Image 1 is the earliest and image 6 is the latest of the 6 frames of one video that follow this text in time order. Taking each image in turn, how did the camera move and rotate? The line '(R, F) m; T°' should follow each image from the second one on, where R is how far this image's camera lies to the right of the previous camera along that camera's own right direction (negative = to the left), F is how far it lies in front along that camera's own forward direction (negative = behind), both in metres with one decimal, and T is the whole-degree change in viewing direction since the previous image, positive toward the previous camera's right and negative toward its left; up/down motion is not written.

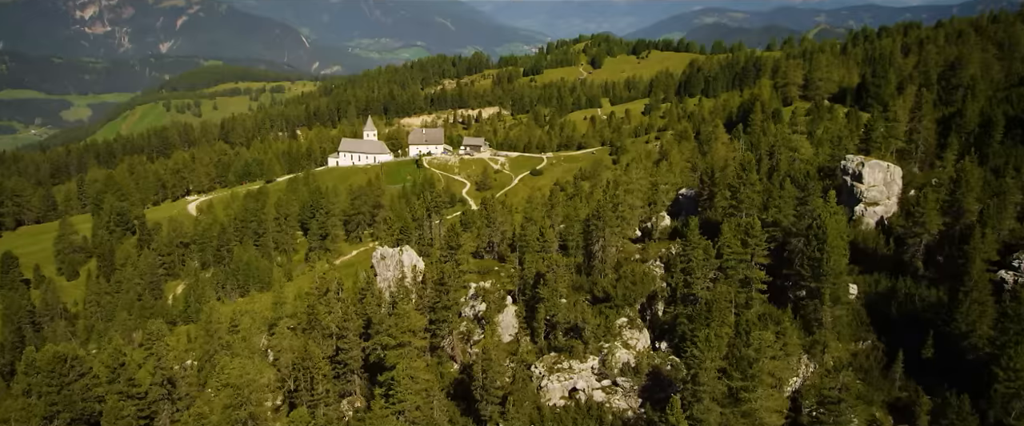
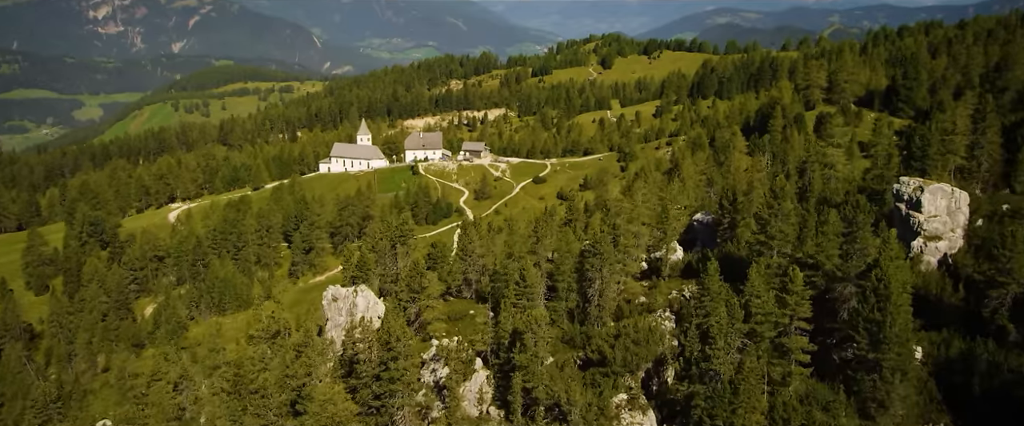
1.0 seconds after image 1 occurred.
(+2.3, +9.5) m; -1°
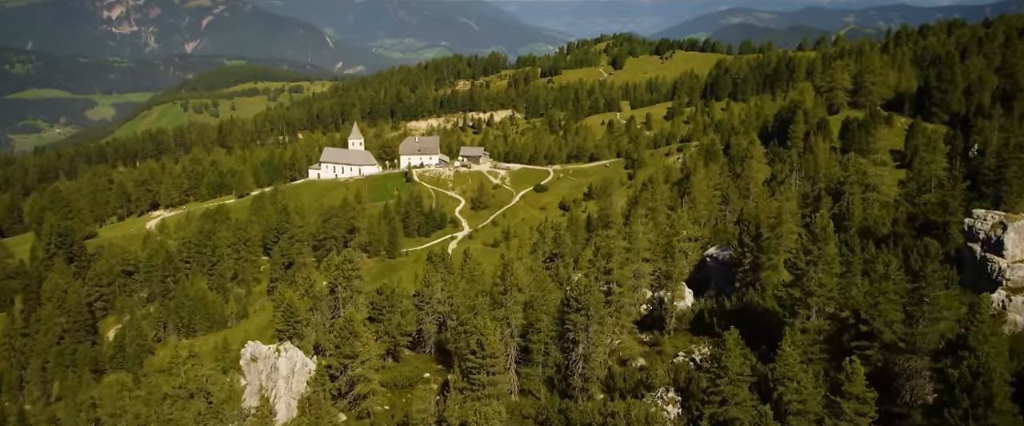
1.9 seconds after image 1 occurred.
(+2.7, +9.3) m; -1°
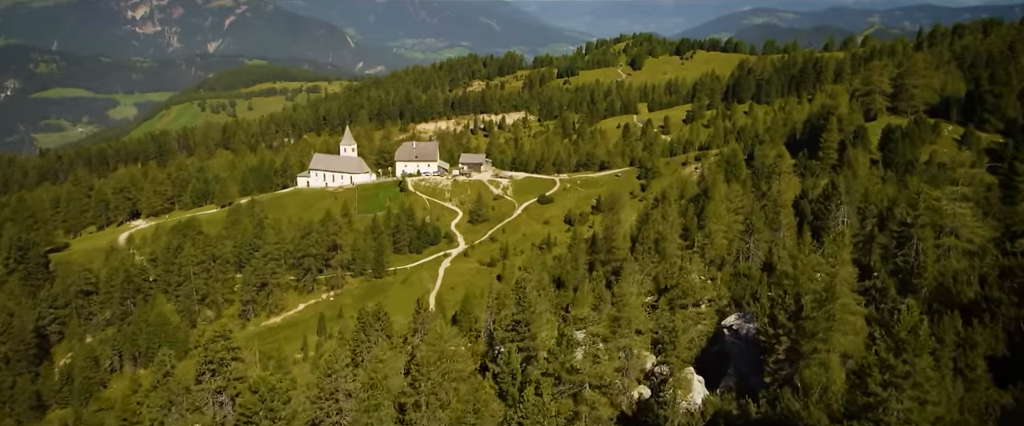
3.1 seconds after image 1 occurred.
(+3.6, +11.2) m; -2°
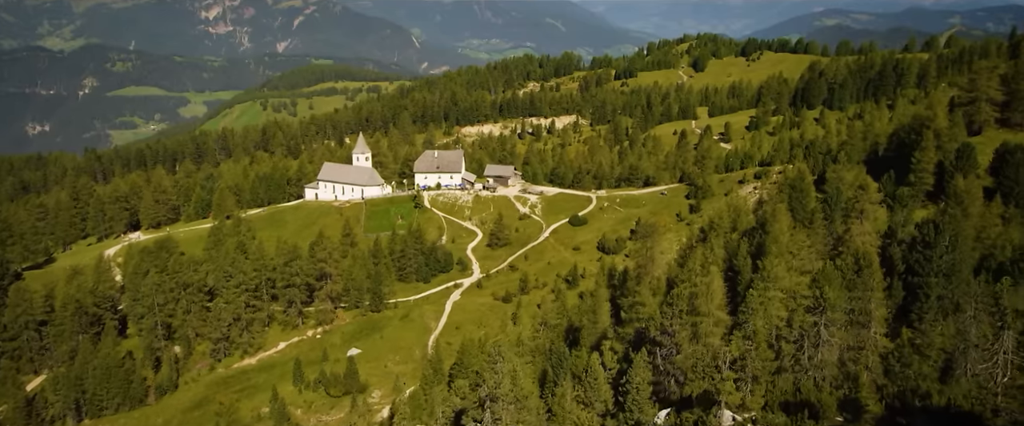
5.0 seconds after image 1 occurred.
(+5.9, +16.2) m; -5°
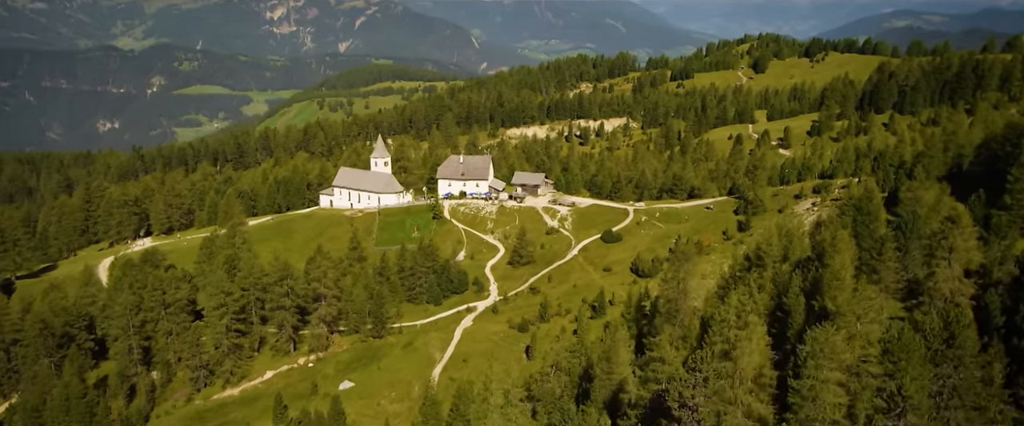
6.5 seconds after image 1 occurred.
(+5.0, +10.9) m; -5°
